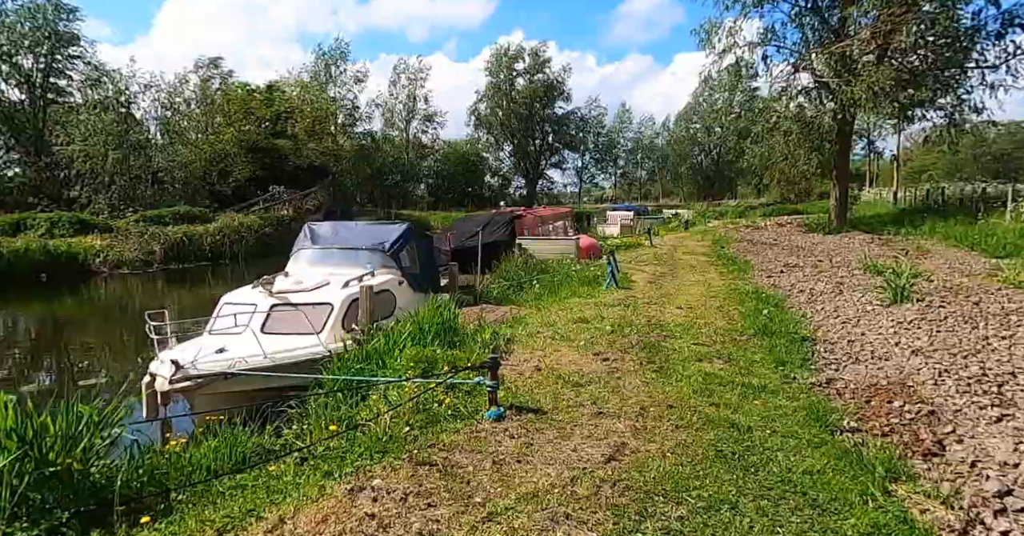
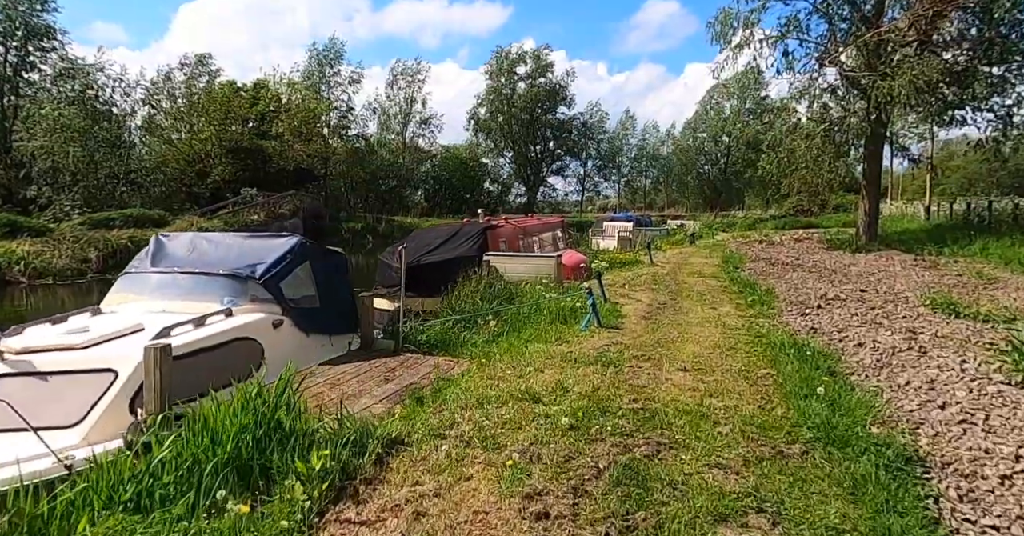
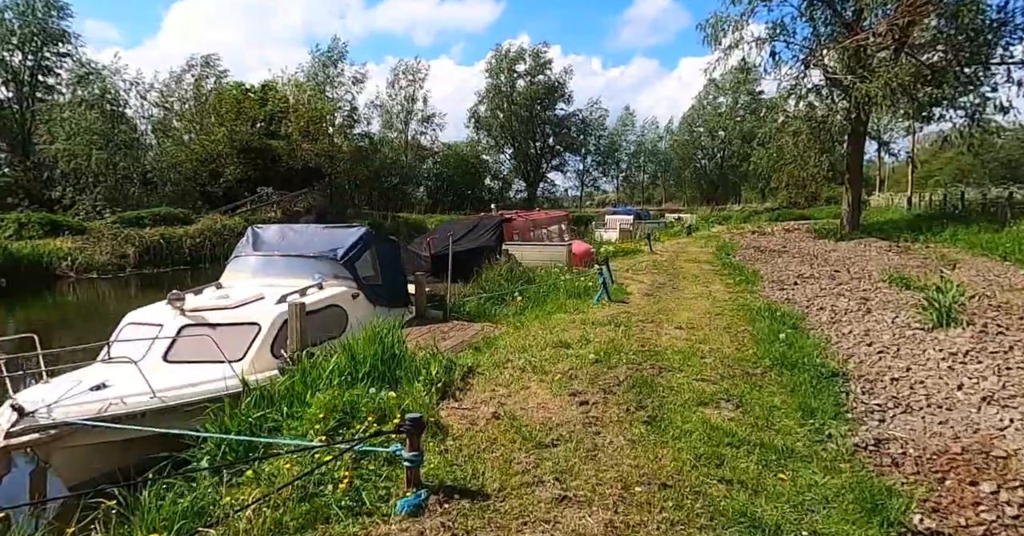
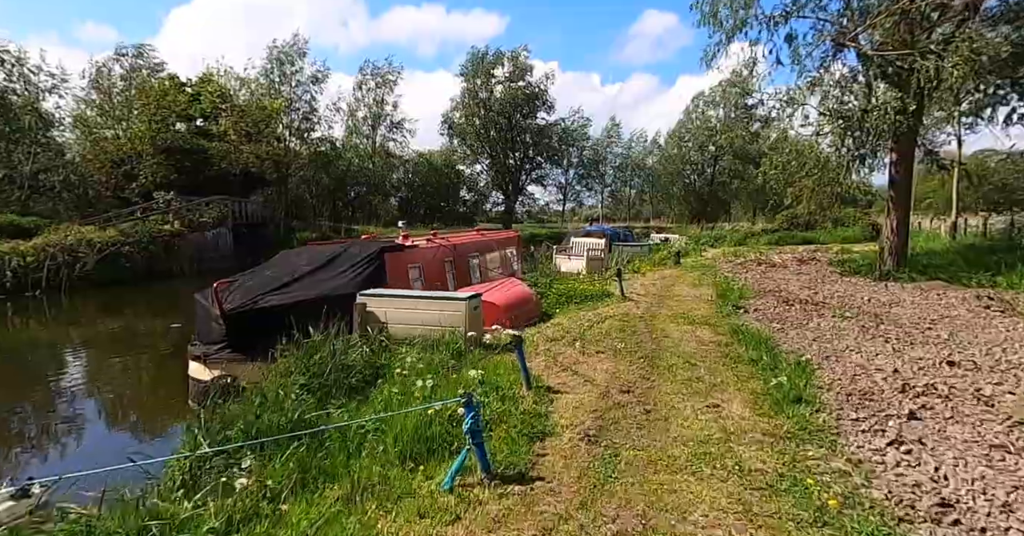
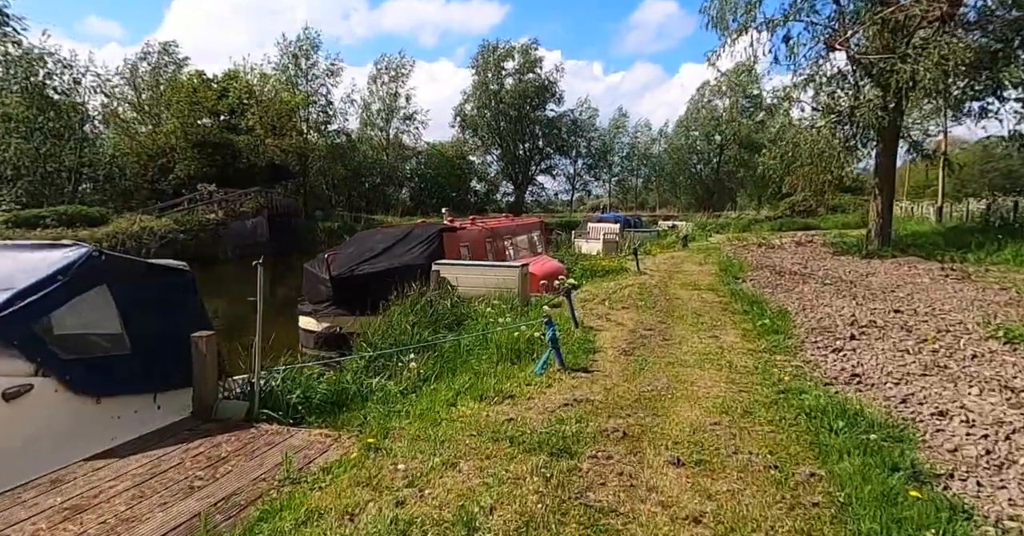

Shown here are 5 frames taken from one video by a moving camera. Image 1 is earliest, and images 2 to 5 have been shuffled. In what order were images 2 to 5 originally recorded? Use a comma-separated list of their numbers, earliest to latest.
3, 2, 5, 4
